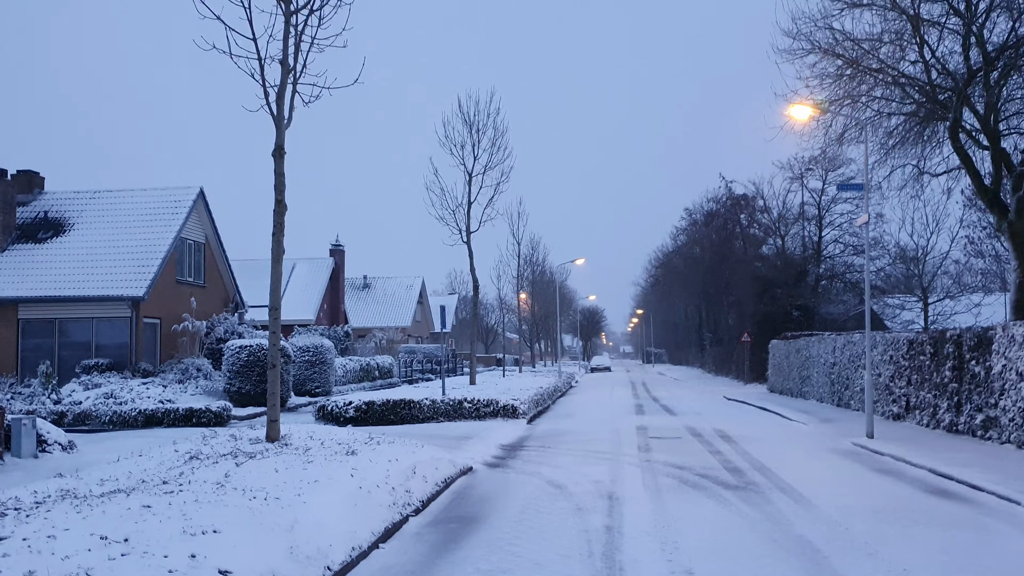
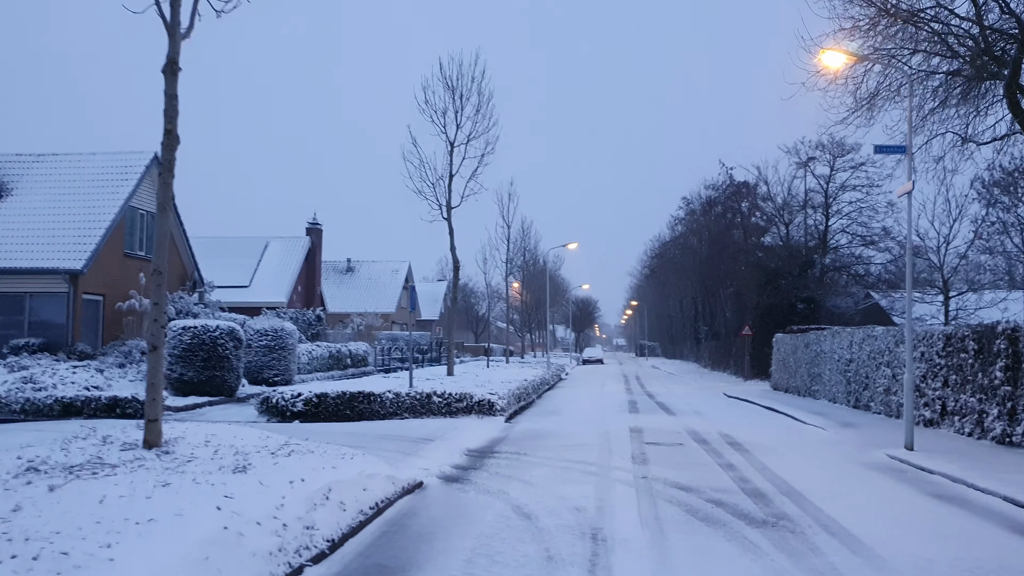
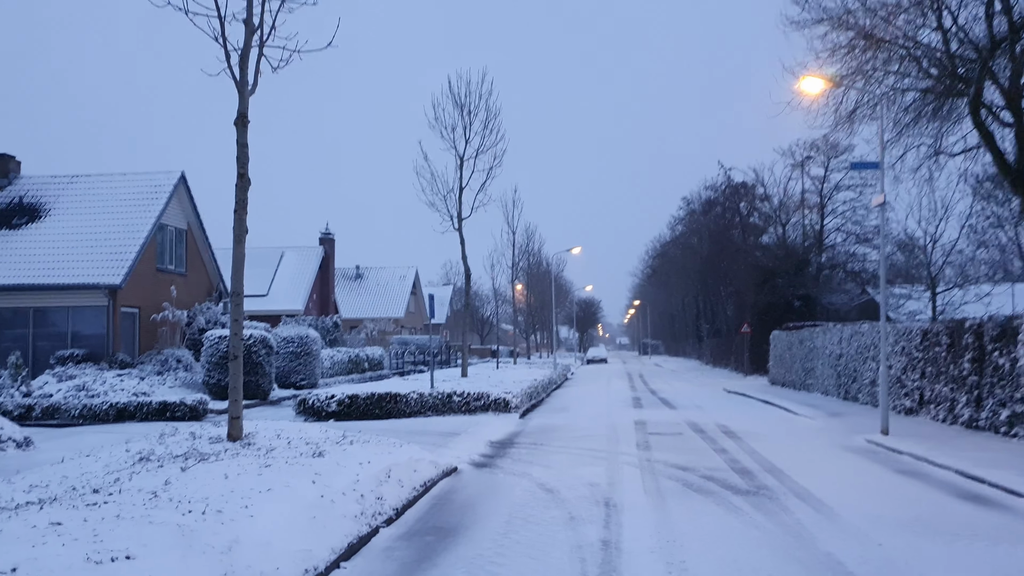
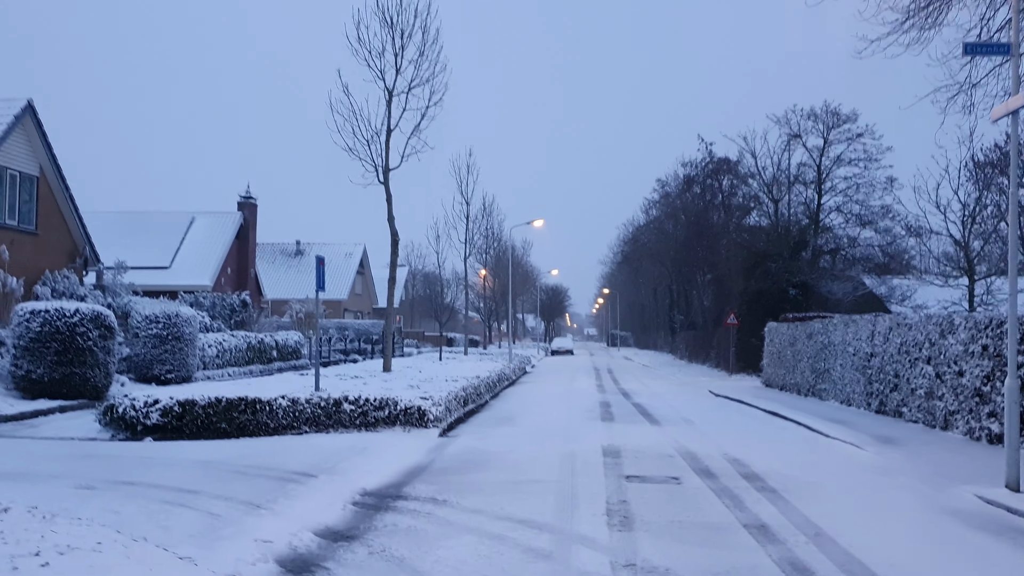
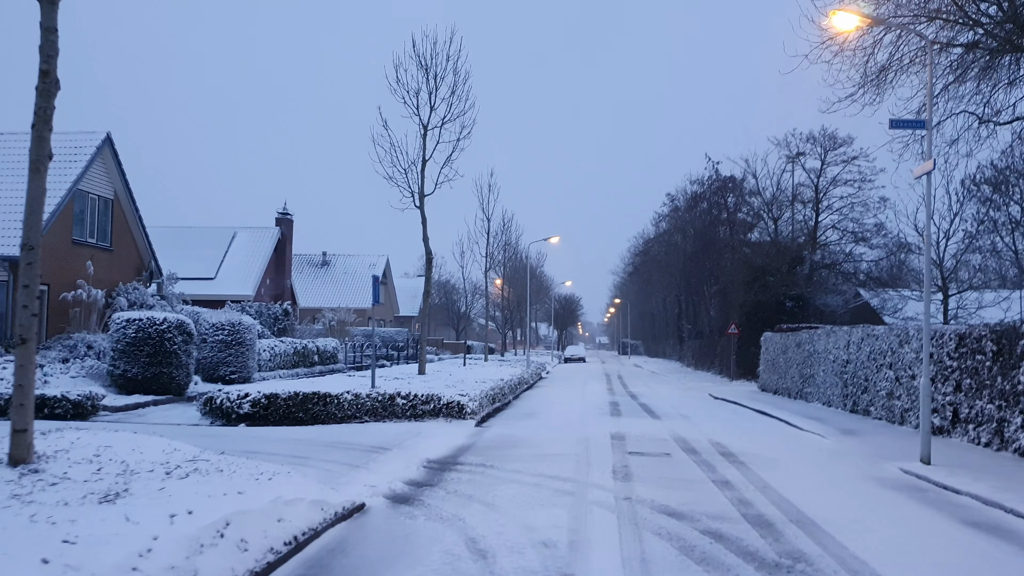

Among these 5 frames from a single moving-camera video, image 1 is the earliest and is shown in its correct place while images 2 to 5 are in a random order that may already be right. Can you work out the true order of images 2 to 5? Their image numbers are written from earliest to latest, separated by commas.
3, 2, 5, 4
